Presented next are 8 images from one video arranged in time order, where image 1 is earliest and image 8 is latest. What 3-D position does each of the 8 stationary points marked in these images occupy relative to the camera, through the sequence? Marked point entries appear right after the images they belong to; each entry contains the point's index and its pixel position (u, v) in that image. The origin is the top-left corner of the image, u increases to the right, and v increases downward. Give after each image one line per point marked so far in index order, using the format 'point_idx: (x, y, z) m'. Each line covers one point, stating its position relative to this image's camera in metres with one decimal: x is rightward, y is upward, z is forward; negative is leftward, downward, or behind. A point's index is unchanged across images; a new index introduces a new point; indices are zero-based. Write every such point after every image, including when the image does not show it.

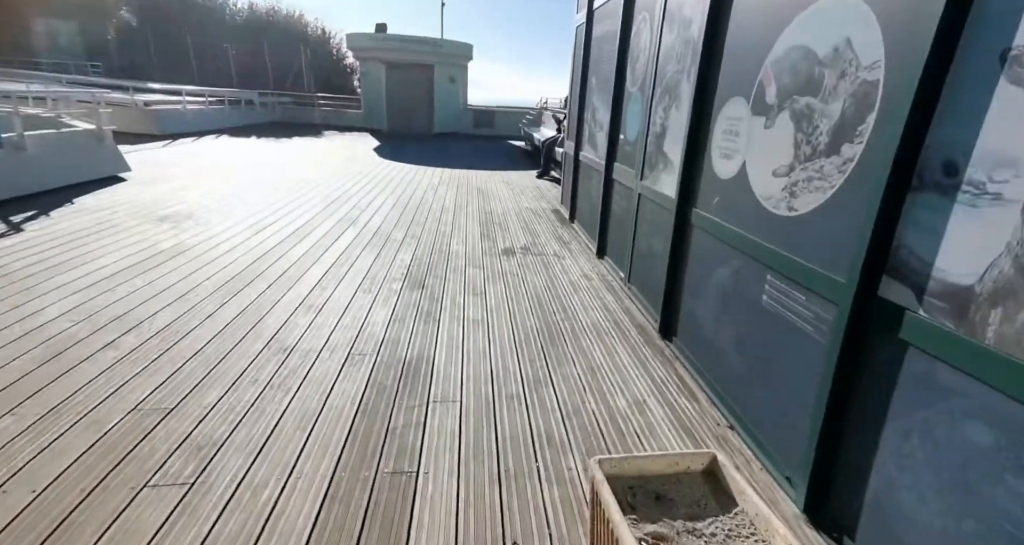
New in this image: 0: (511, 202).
0: (0.0, +0.9, +6.0) m
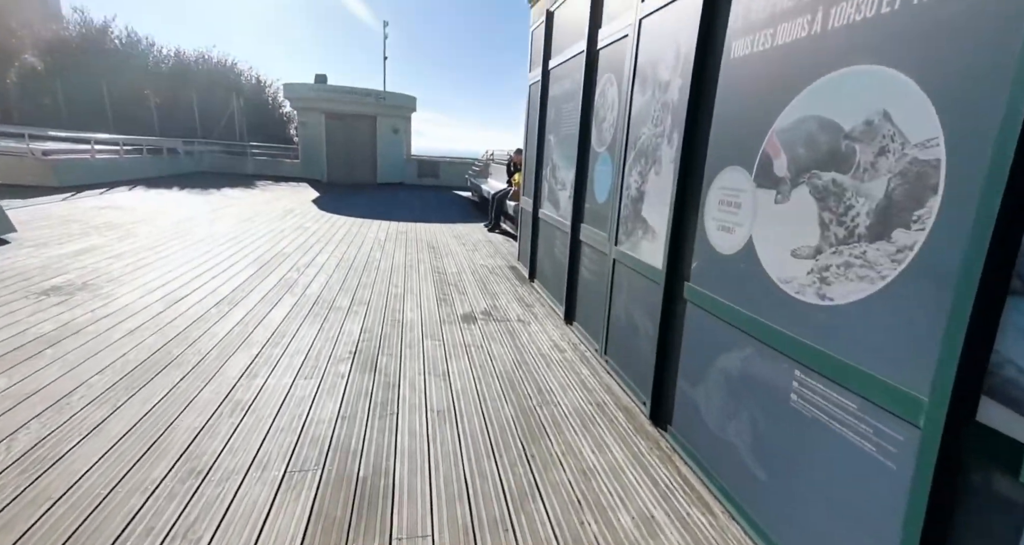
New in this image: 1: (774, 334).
0: (-0.6, +0.1, +5.7) m
1: (+0.8, -0.2, +1.4) m
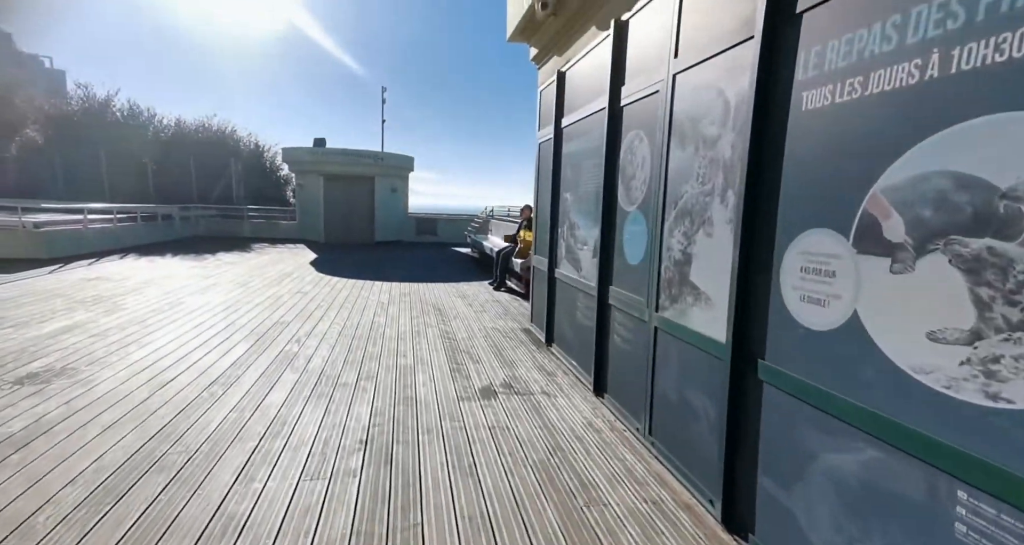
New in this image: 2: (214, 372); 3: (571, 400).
0: (-0.5, -0.6, +5.4) m
1: (+1.0, -0.4, +1.2) m
2: (-2.3, -0.8, +3.5) m
3: (+0.4, -0.9, +3.1) m
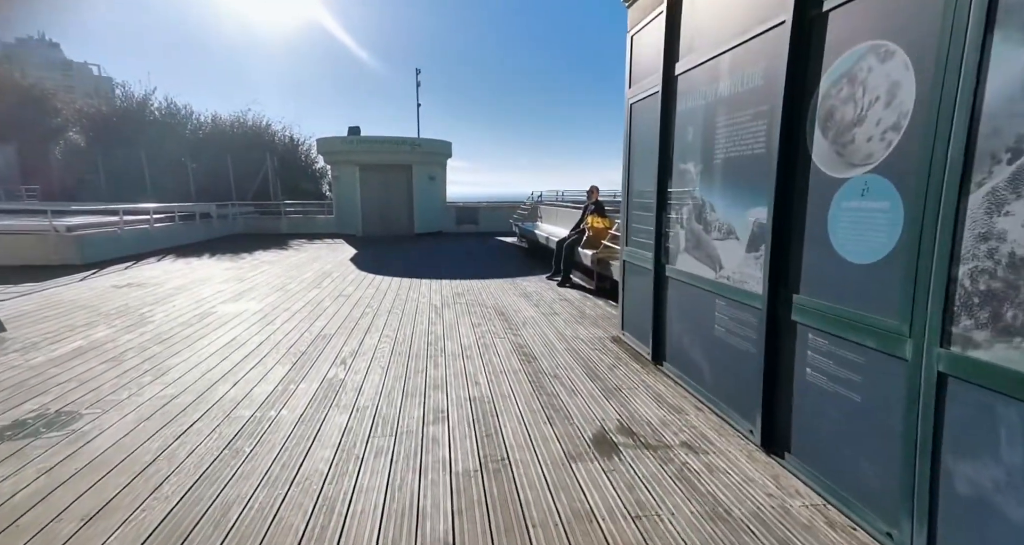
0: (+0.3, -0.6, +4.5) m
1: (+1.5, -0.5, +0.1) m
2: (-1.6, -0.9, +2.8) m
3: (+1.1, -0.9, +2.2) m
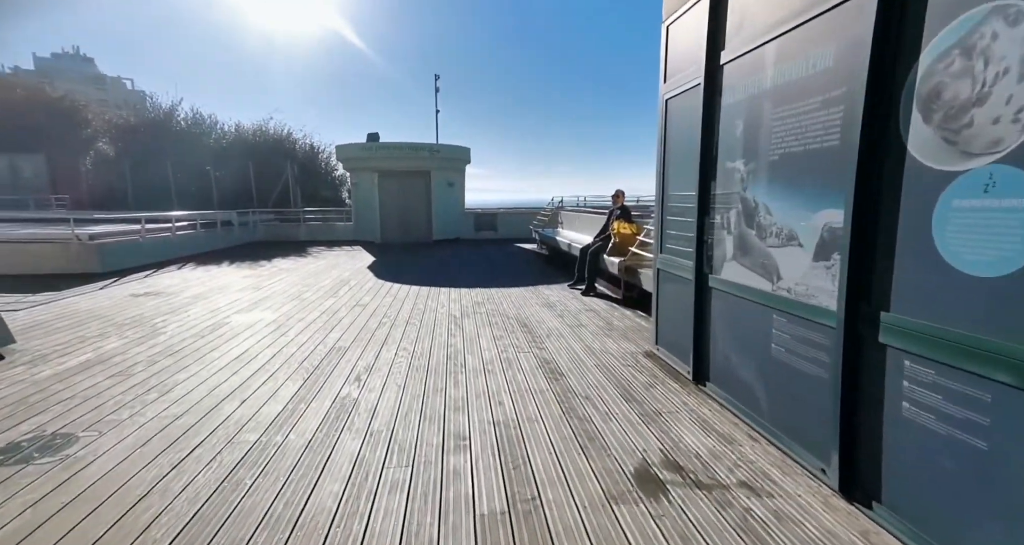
0: (+0.6, -0.7, +4.2) m
1: (+1.5, -0.5, -0.2) m
2: (-1.5, -0.9, +2.5) m
3: (+1.2, -0.9, +1.8) m
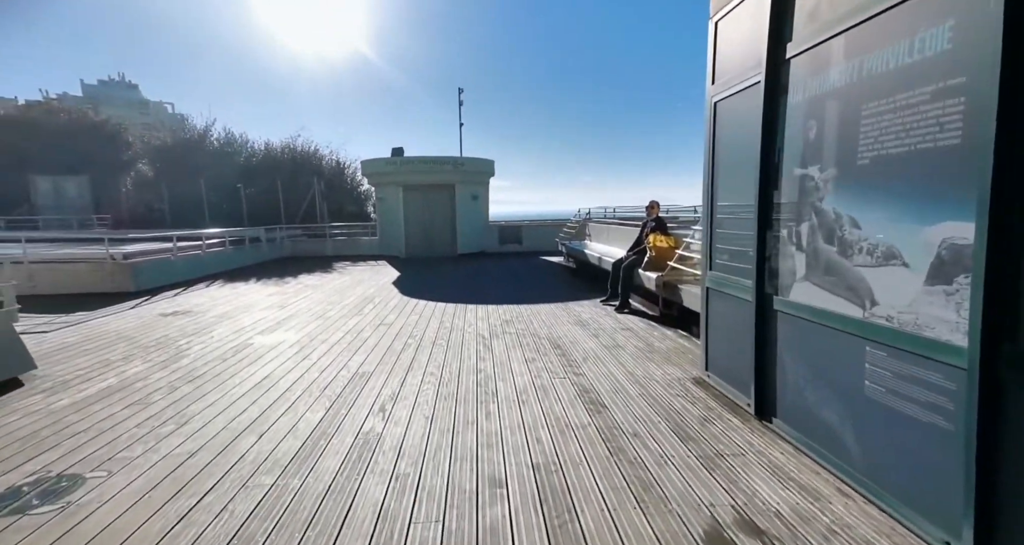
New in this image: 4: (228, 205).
0: (+0.9, -0.8, +3.8) m
1: (+1.6, -0.5, -0.6) m
2: (-1.3, -1.1, +2.3) m
3: (+1.4, -1.0, +1.5) m
4: (-10.7, +2.6, +17.1) m
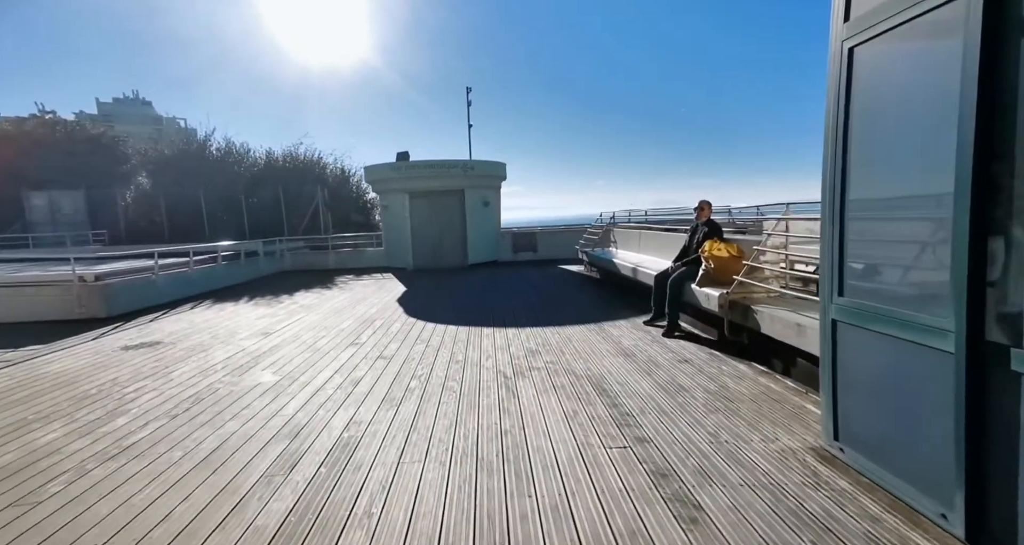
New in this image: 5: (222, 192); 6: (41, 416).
0: (+1.1, -1.0, +2.8) m
1: (+1.7, -0.6, -1.7) m
2: (-1.1, -1.2, +1.3) m
3: (+1.5, -1.2, +0.4) m
4: (-10.3, +2.0, +16.3) m
5: (-10.5, +2.9, +16.5) m
6: (-3.6, -1.1, +3.4) m
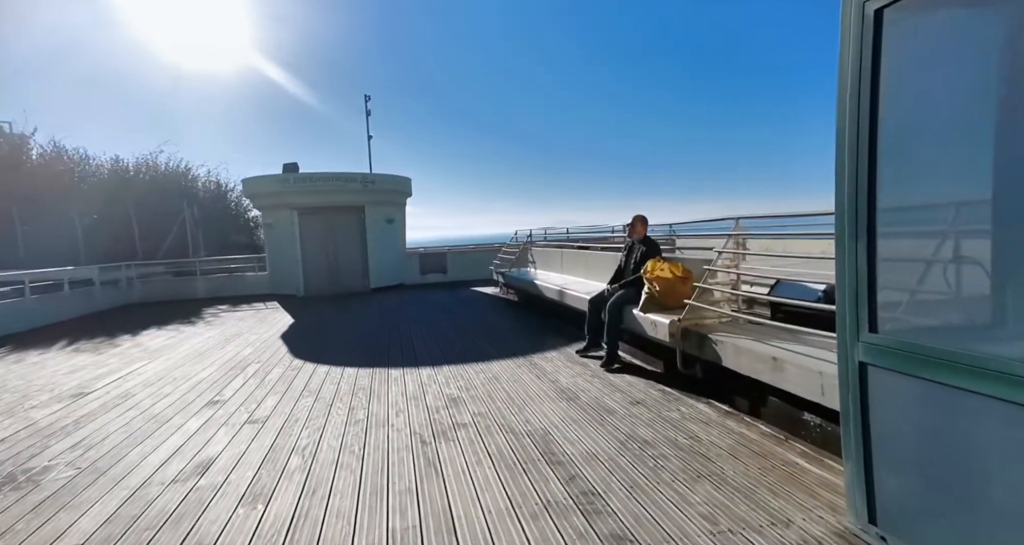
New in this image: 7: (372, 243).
0: (+0.8, -1.1, +2.0) m
1: (+2.3, -0.6, -2.1) m
2: (-1.0, -1.4, +0.1) m
3: (+1.7, -1.2, -0.2) m
4: (-13.2, +1.0, +13.1) m
5: (-13.5, +1.9, +13.3) m
6: (-3.9, -1.3, +1.7) m
7: (-3.6, +0.8, +11.7) m
